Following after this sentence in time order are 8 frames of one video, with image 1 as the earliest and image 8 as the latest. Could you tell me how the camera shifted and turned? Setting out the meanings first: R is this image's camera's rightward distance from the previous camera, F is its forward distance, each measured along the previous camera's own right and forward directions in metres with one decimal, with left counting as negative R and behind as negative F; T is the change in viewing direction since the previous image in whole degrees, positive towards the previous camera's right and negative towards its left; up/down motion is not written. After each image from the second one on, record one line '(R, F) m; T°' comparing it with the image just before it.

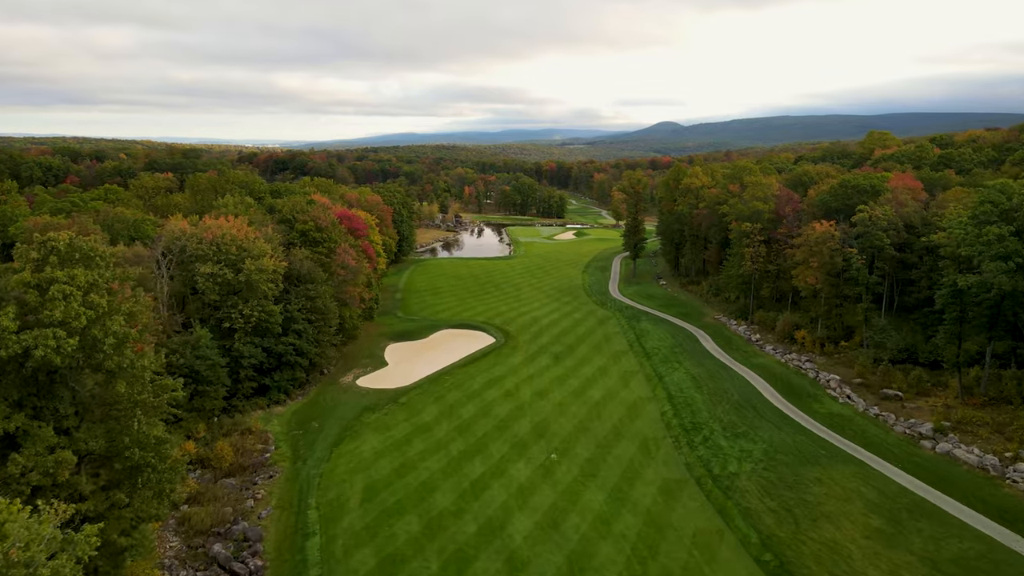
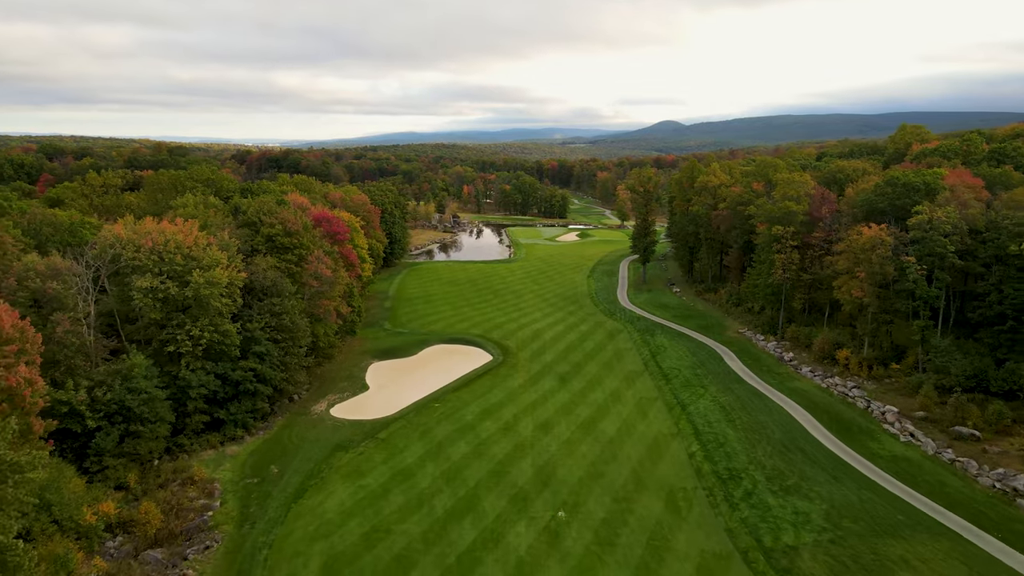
(+0.1, +5.5) m; 0°
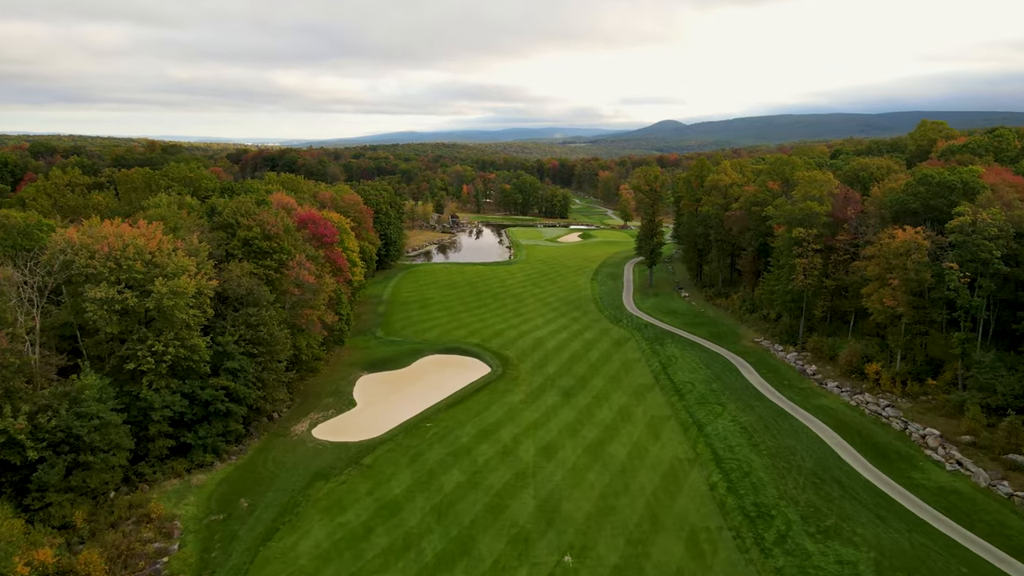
(0.0, +3.1) m; 0°
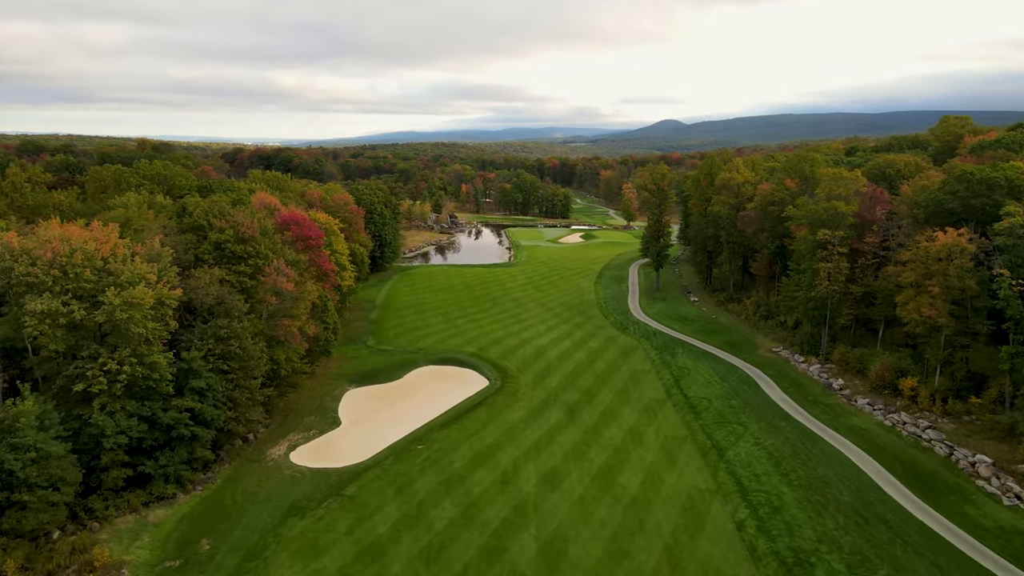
(0.0, +3.0) m; 0°
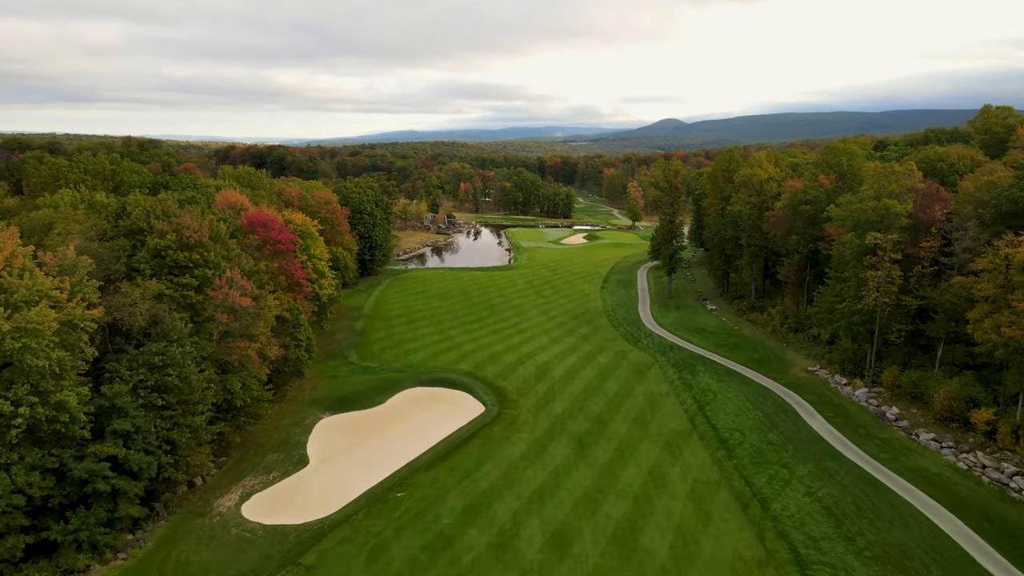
(+0.1, +4.9) m; 0°
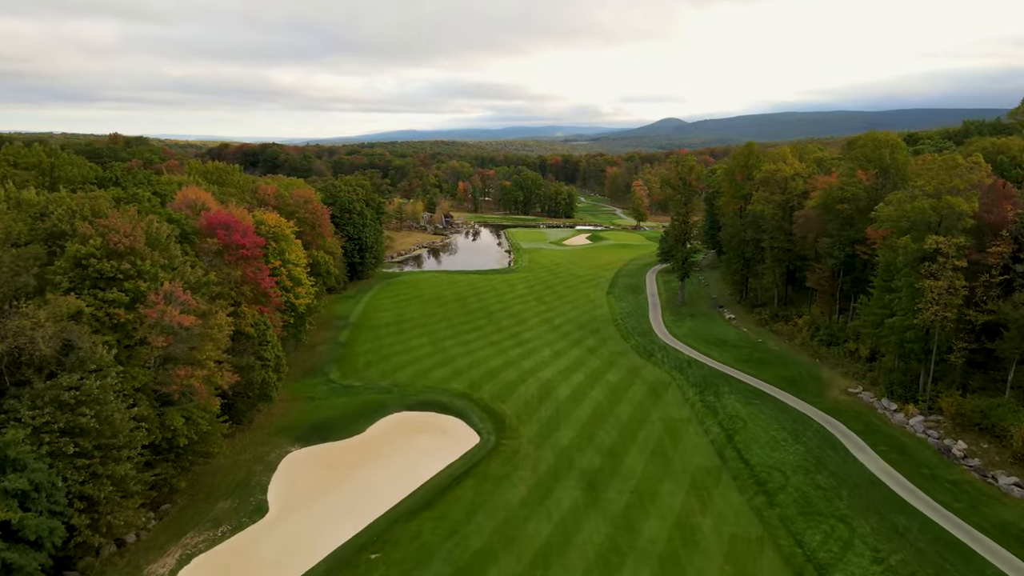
(+0.1, +4.4) m; 0°
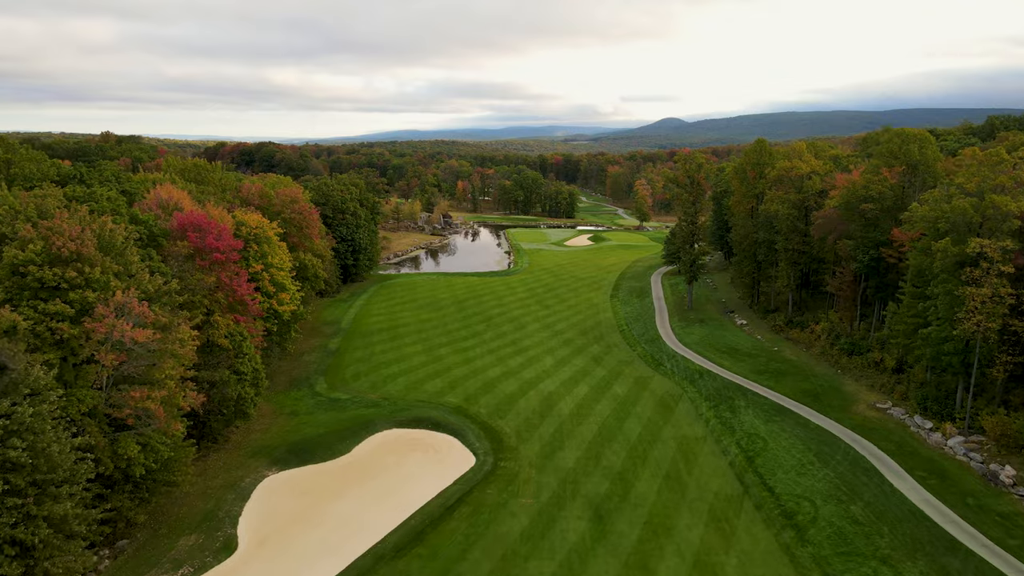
(0.0, +2.4) m; 0°
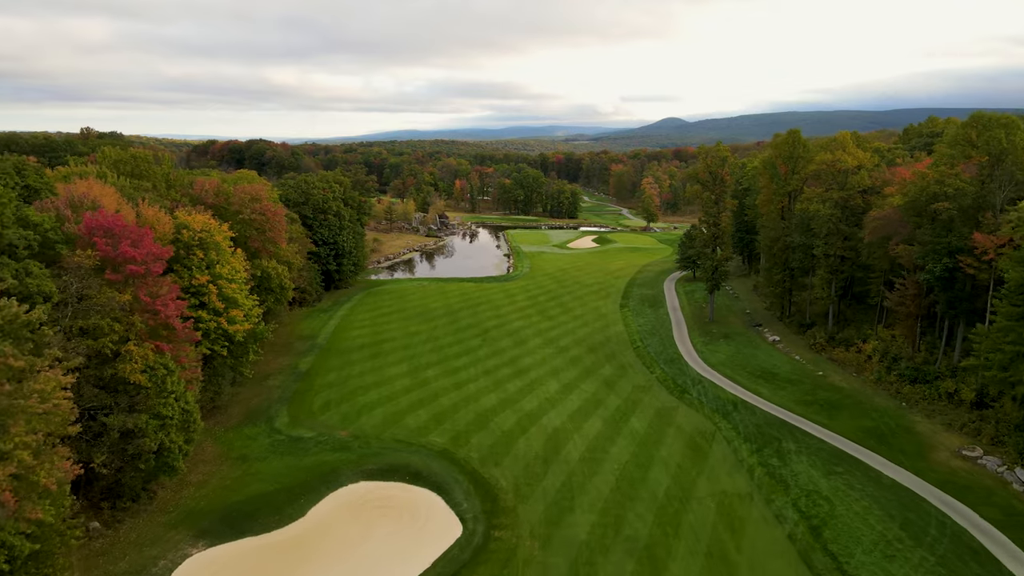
(+0.1, +5.6) m; 0°
